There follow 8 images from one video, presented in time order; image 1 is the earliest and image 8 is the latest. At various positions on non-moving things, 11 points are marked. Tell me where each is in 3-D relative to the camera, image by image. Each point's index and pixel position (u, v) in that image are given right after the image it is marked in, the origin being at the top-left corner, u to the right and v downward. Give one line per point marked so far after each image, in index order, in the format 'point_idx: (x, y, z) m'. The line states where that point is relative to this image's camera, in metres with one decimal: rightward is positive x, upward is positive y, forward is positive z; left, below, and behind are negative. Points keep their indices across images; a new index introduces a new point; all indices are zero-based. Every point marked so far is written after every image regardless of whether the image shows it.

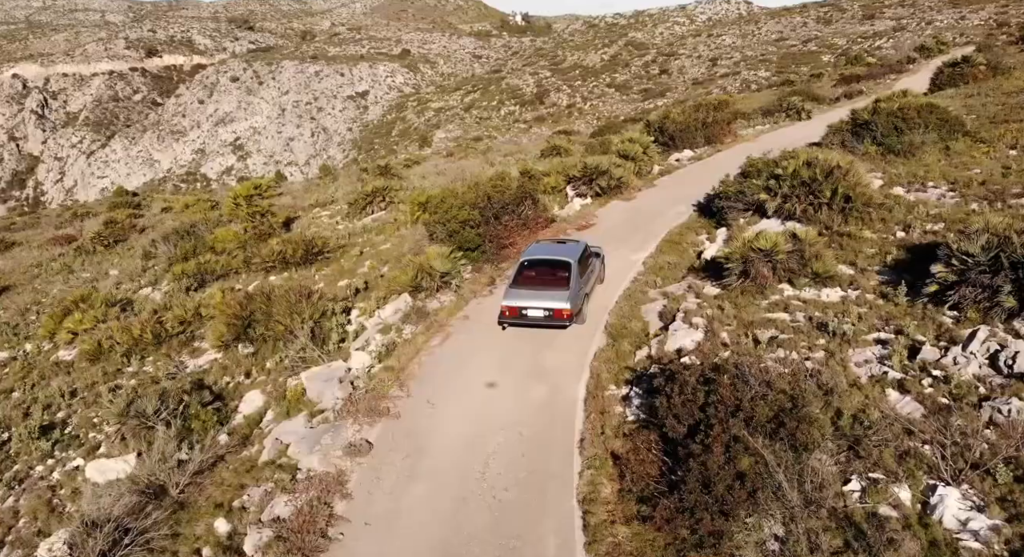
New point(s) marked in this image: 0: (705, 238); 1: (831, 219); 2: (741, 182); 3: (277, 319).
0: (+5.4, +1.2, +17.7) m
1: (+7.7, +1.5, +15.3) m
2: (+6.5, +2.7, +18.0) m
3: (-5.8, -1.0, +15.7) m
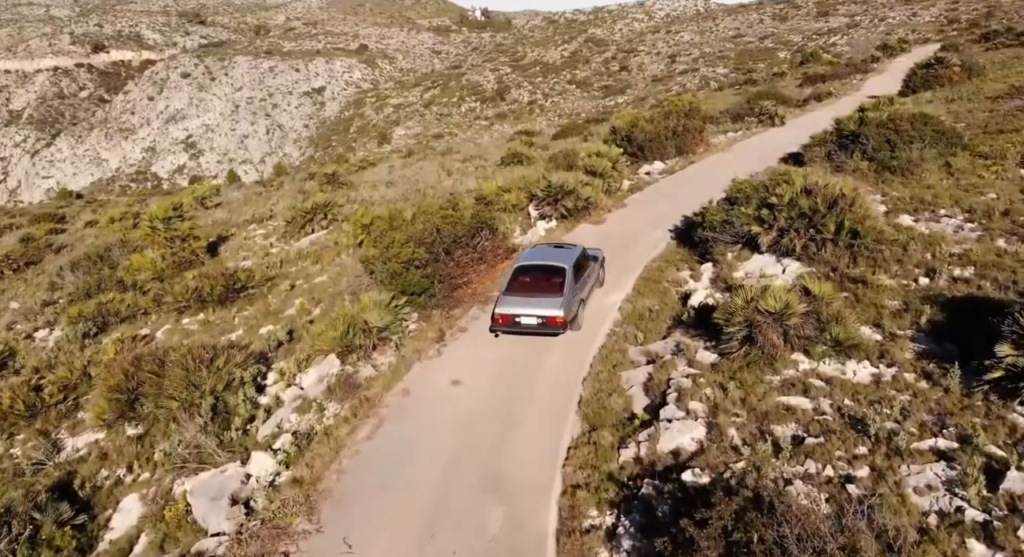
0: (+4.2, +0.1, +15.3) m
1: (+6.7, +0.4, +13.0) m
2: (+5.3, +1.7, +15.6) m
3: (-6.8, -2.3, +12.6) m
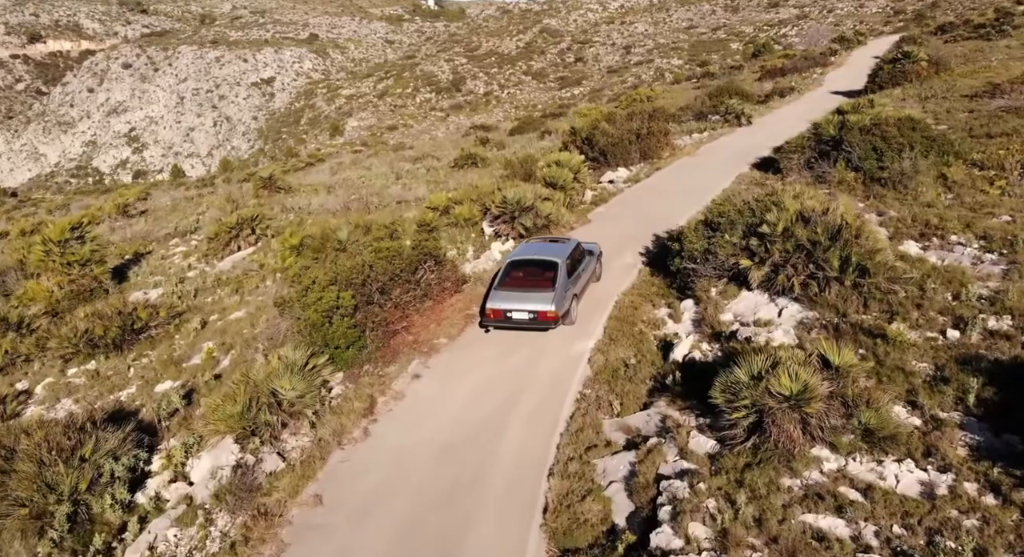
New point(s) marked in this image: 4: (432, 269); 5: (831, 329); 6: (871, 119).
0: (+3.1, -0.7, +13.0) m
1: (+5.7, -0.4, +10.9) m
2: (+4.1, +0.9, +13.4) m
3: (-7.6, -3.4, +9.7) m
4: (-1.8, +0.2, +14.4) m
5: (+5.2, -0.8, +10.4) m
6: (+10.9, +4.8, +19.3) m
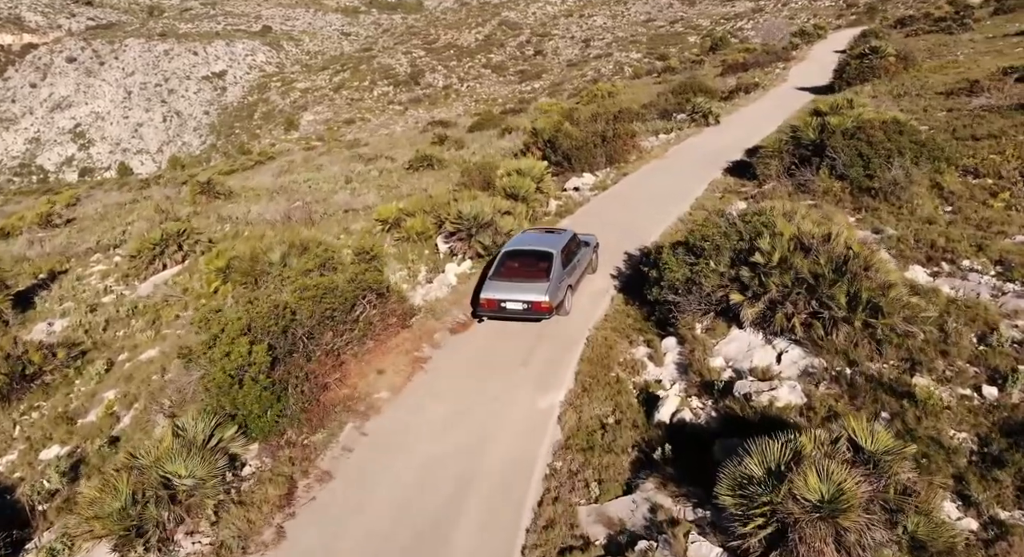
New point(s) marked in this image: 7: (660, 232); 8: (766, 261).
0: (+2.3, -1.3, +11.2) m
1: (+5.0, -1.0, +9.3) m
2: (+3.3, +0.3, +11.6) m
3: (-8.1, -4.3, +7.4) m
4: (-2.7, -0.5, +12.4) m
5: (+4.6, -1.4, +8.8) m
6: (+9.6, +4.4, +17.9) m
7: (+4.1, +1.3, +17.2) m
8: (+4.1, +0.3, +10.4) m
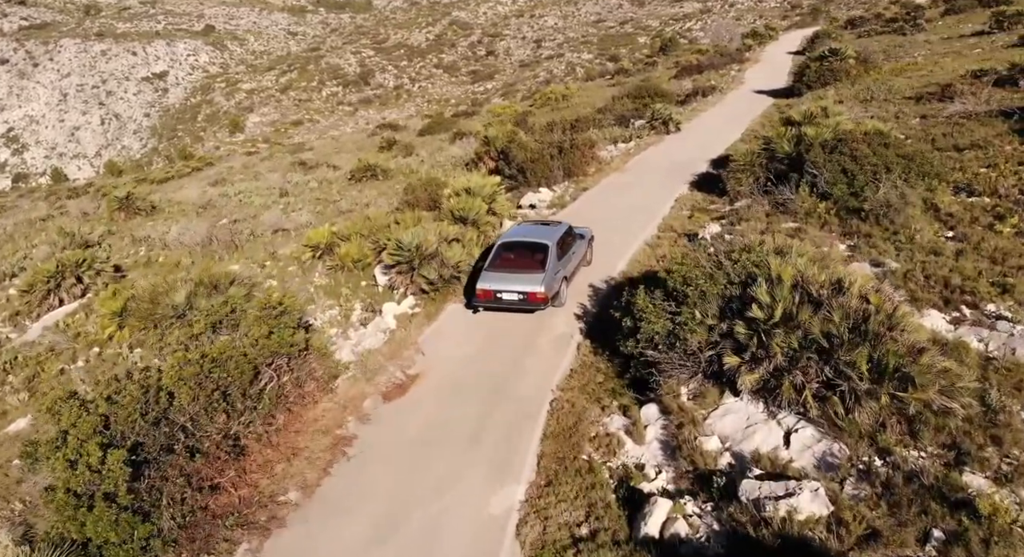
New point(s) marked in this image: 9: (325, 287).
0: (+1.6, -2.1, +9.2) m
1: (+4.4, -1.7, +7.4) m
2: (+2.4, -0.5, +9.7) m
3: (-8.6, -5.3, +4.6) m
4: (-3.6, -1.5, +10.0) m
5: (+4.0, -2.2, +6.9) m
6: (+8.2, +3.8, +16.3) m
7: (+2.8, +0.5, +15.3) m
8: (+3.4, -0.5, +8.5) m
9: (-4.8, -0.2, +16.5) m
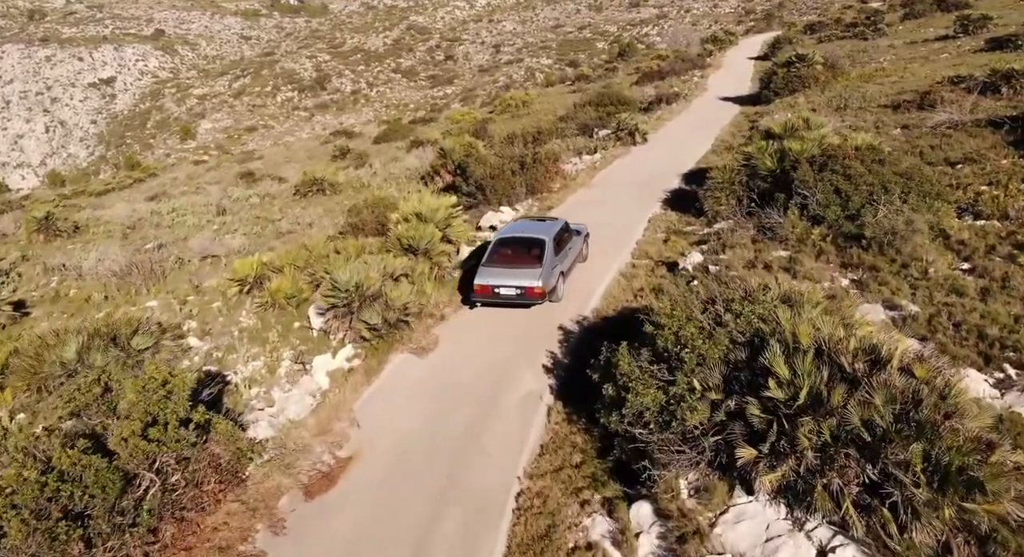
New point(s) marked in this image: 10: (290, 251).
0: (+1.0, -2.9, +7.3) m
1: (+3.9, -2.4, +5.7) m
2: (+1.9, -1.2, +7.8) m
3: (-8.7, -6.3, +2.1) m
4: (-4.1, -2.3, +7.8) m
5: (+3.6, -2.9, +5.1) m
6: (+7.2, +3.1, +14.8) m
7: (+1.9, -0.3, +13.5) m
8: (+2.9, -1.2, +6.7) m
9: (-5.8, -1.1, +14.2) m
10: (-5.9, +0.6, +16.6) m
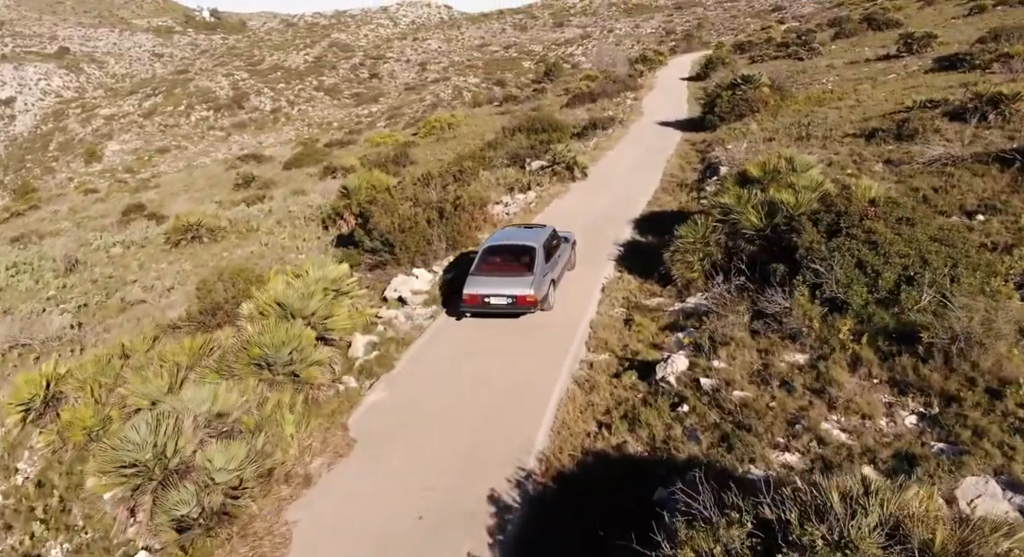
0: (+0.4, -4.5, +3.1) m
1: (+3.4, -3.9, +1.8) m
2: (+1.1, -2.8, +3.8) m
3: (-8.7, -8.0, -3.1) m
4: (-4.8, -4.1, +3.1) m
5: (+3.1, -4.4, +1.2) m
6: (+5.5, +1.4, +11.4) m
7: (+0.5, -2.0, +9.4) m
8: (+2.2, -2.8, +2.7) m
9: (-7.1, -3.2, +9.3) m
10: (-7.6, -1.5, +11.8) m
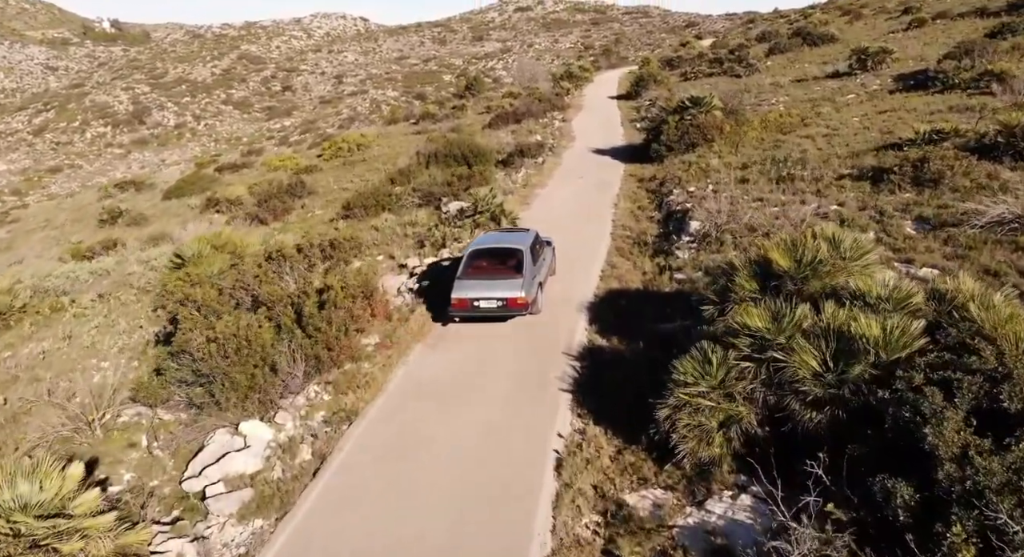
0: (+0.4, -6.5, -2.4) m
1: (+3.5, -5.7, -3.3) m
2: (+0.9, -4.8, -1.6) m
3: (-7.8, -10.2, -9.6) m
4: (-4.8, -6.3, -3.0) m
5: (+3.3, -6.2, -3.9) m
6: (+4.3, -0.5, +6.5) m
7: (-0.3, -4.1, +4.0) m
8: (+2.1, -4.6, -2.5) m
9: (-7.9, -5.5, +3.0) m
10: (-8.7, -3.9, +5.4) m
